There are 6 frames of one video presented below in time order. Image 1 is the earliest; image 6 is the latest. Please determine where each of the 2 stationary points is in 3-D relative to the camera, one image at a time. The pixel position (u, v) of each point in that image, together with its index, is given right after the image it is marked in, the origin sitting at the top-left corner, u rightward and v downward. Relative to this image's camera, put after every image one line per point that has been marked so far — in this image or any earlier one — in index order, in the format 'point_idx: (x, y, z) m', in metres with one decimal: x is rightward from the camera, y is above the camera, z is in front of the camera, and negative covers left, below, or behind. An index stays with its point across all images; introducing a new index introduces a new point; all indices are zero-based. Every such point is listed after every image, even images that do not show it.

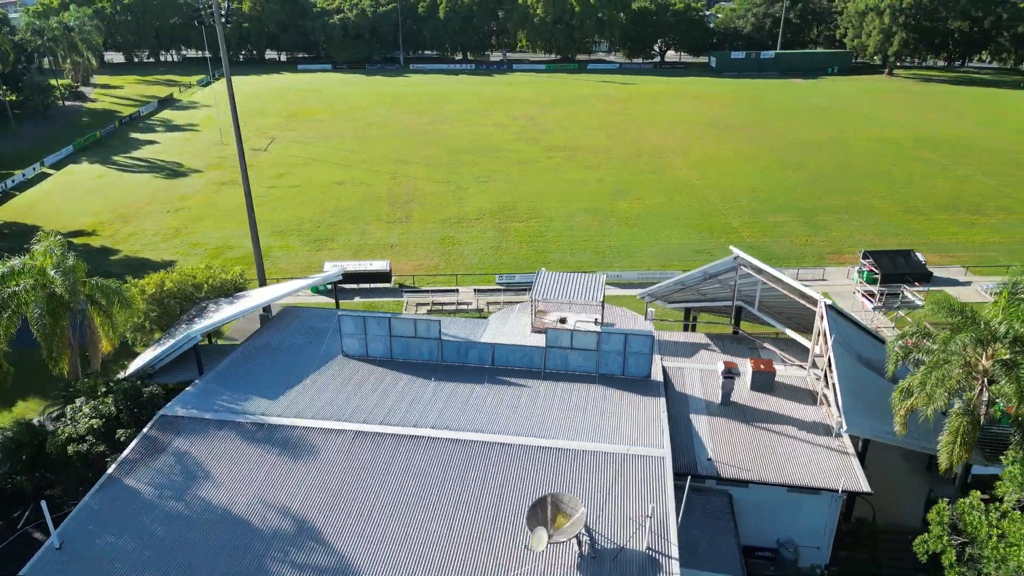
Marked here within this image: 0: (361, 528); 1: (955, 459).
0: (-4.0, -6.5, +19.8) m
1: (+11.6, -4.4, +19.3) m
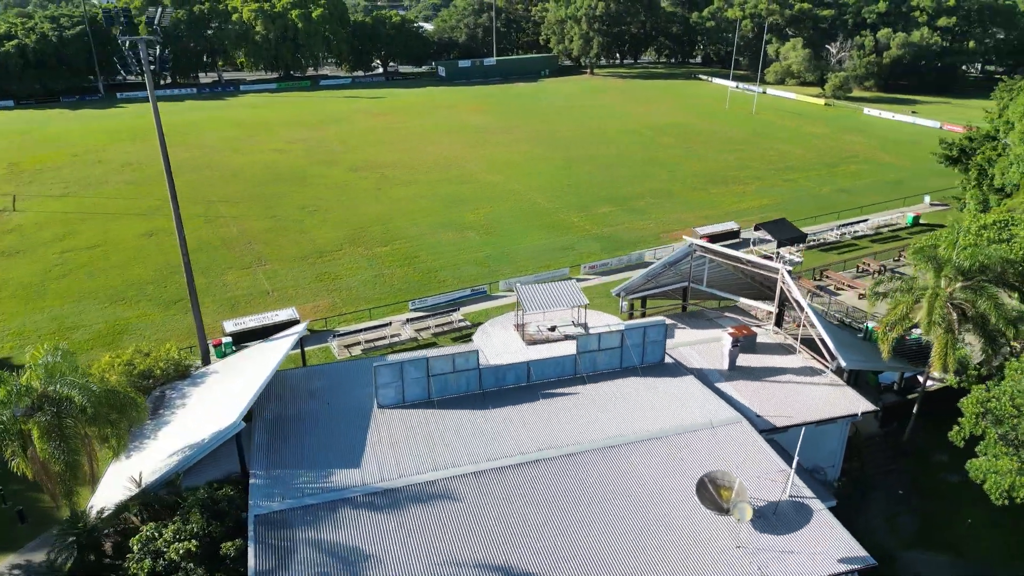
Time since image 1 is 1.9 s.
0: (+1.3, -7.5, +20.2) m
1: (+15.3, -2.7, +25.7) m
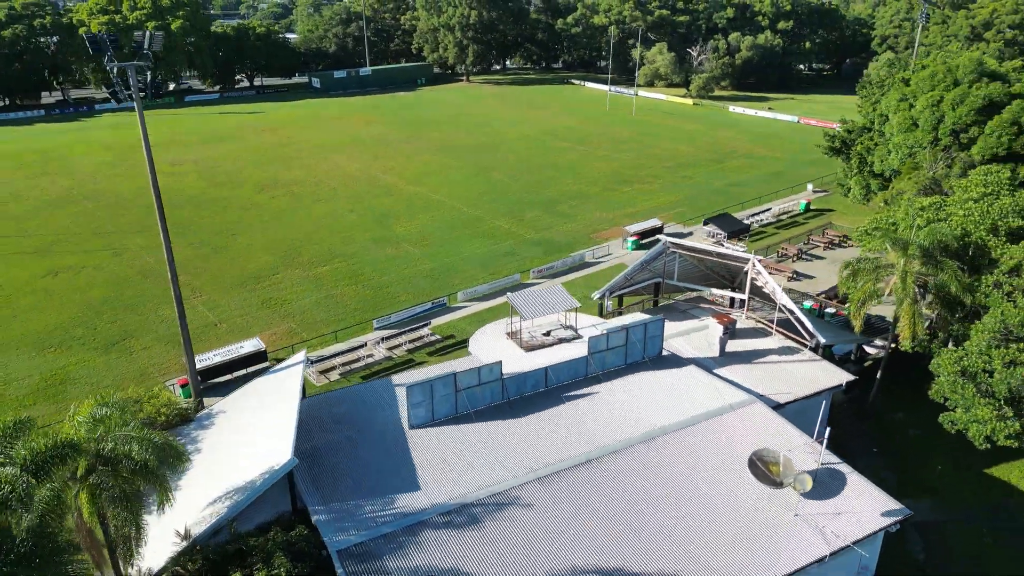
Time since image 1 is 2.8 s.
0: (+3.9, -7.5, +21.2) m
1: (+16.1, -1.7, +29.2) m
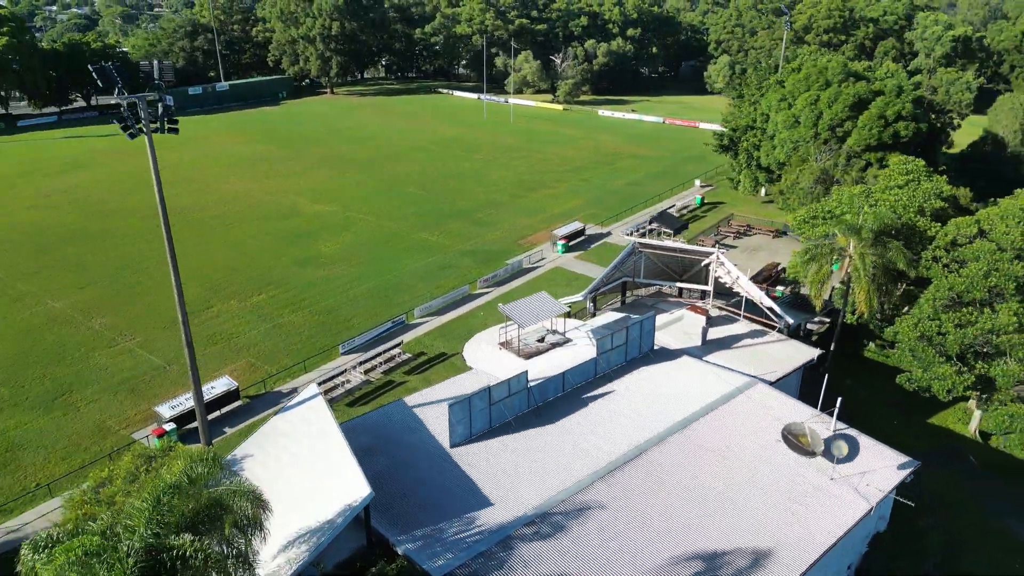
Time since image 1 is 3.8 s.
0: (+6.5, -7.5, +22.9) m
1: (+16.3, -0.8, +33.2) m
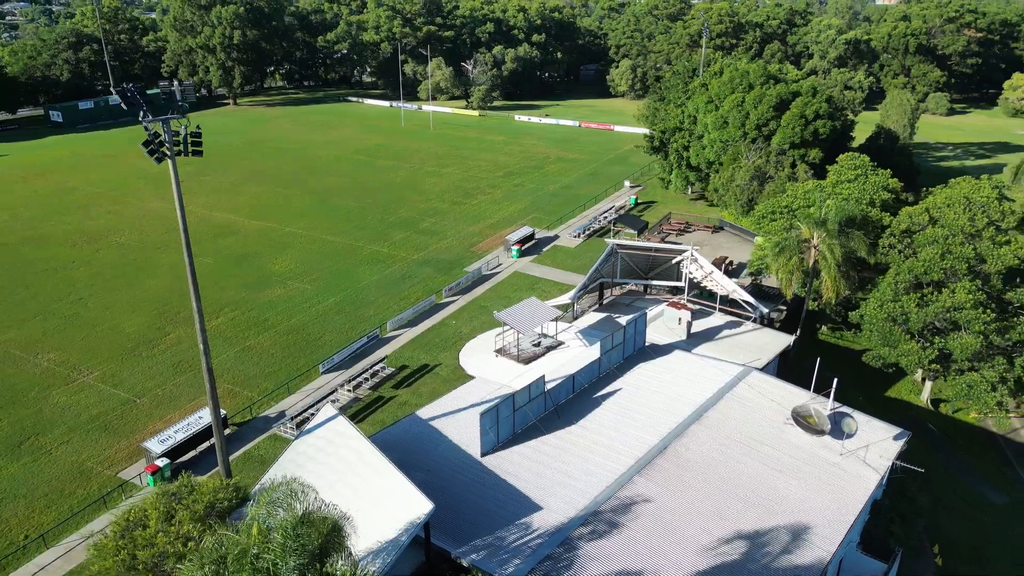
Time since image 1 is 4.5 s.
0: (+8.1, -7.3, +24.3) m
1: (+16.1, -0.2, +35.9) m
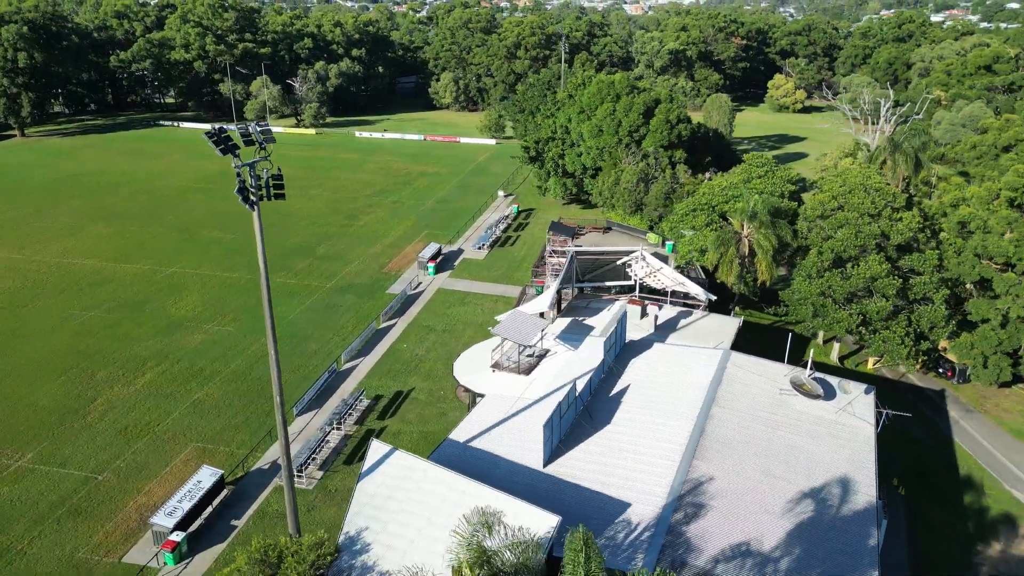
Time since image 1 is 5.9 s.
0: (+10.9, -6.9, +27.7) m
1: (+14.7, +0.8, +41.0) m
